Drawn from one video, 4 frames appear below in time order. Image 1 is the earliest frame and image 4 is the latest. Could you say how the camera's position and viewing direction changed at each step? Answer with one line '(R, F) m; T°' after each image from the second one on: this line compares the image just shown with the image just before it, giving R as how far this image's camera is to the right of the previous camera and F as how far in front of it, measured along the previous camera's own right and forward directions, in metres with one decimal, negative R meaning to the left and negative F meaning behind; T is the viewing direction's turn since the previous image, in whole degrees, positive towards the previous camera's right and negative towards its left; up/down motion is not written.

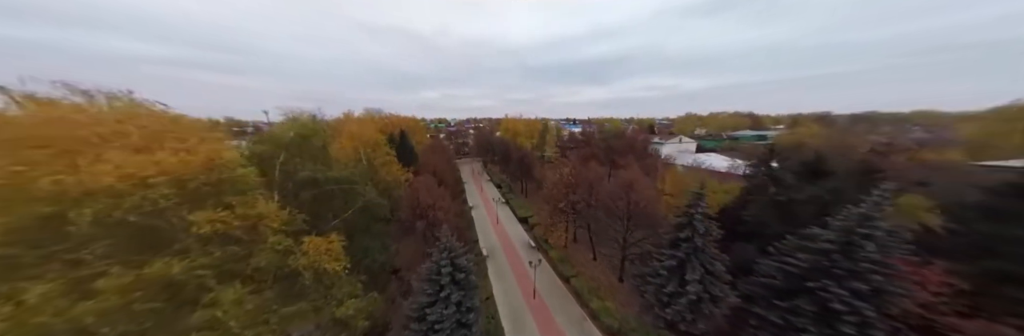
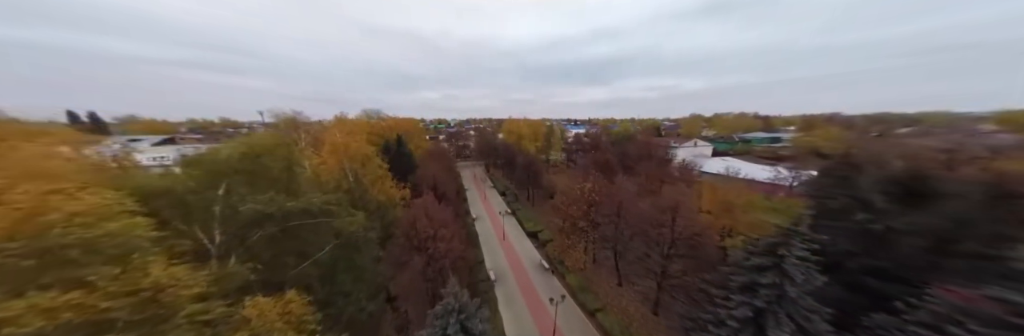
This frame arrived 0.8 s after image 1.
(-0.7, +1.9) m; 0°
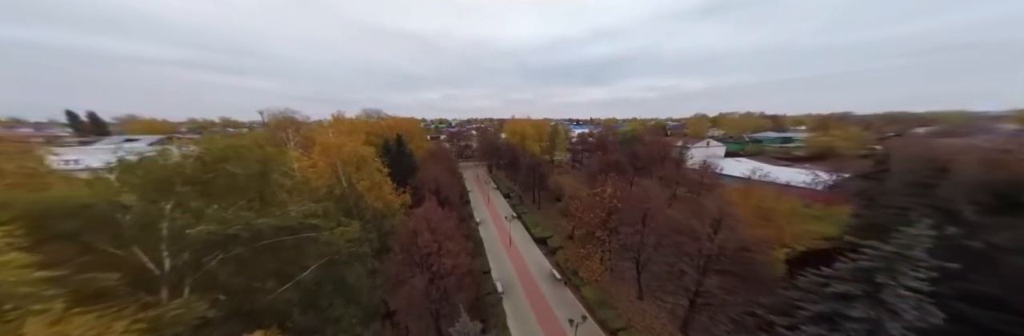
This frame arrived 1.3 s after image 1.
(-0.5, +1.1) m; 0°
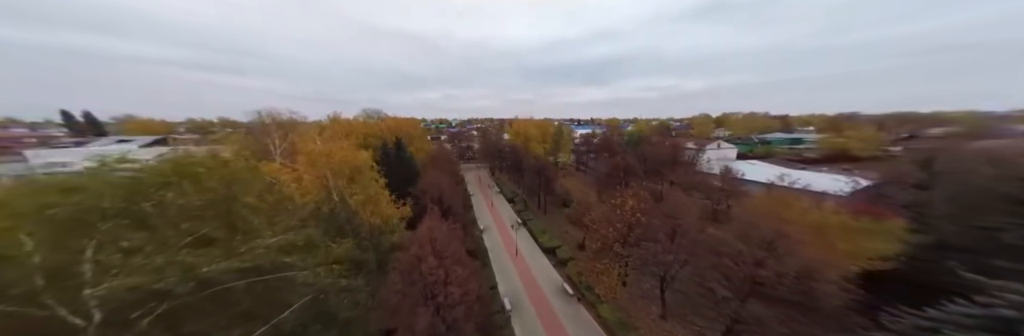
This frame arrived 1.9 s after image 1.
(-0.5, +1.0) m; 0°
